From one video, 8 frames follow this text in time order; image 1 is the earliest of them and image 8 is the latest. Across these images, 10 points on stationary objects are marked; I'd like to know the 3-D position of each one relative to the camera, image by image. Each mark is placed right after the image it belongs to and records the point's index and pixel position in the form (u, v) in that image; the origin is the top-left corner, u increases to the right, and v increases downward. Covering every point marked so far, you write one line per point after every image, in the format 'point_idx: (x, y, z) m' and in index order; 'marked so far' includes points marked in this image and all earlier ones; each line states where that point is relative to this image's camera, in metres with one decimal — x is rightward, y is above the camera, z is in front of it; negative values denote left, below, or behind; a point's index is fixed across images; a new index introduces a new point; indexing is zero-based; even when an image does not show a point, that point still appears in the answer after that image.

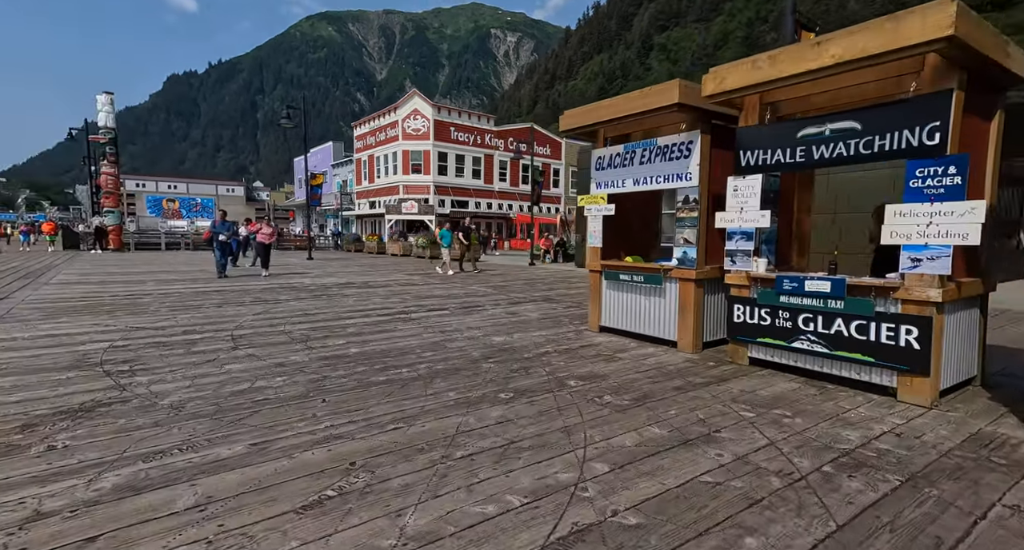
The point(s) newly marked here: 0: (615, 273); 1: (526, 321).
0: (+1.1, 0.0, +6.0) m
1: (+0.2, -0.6, +7.1) m
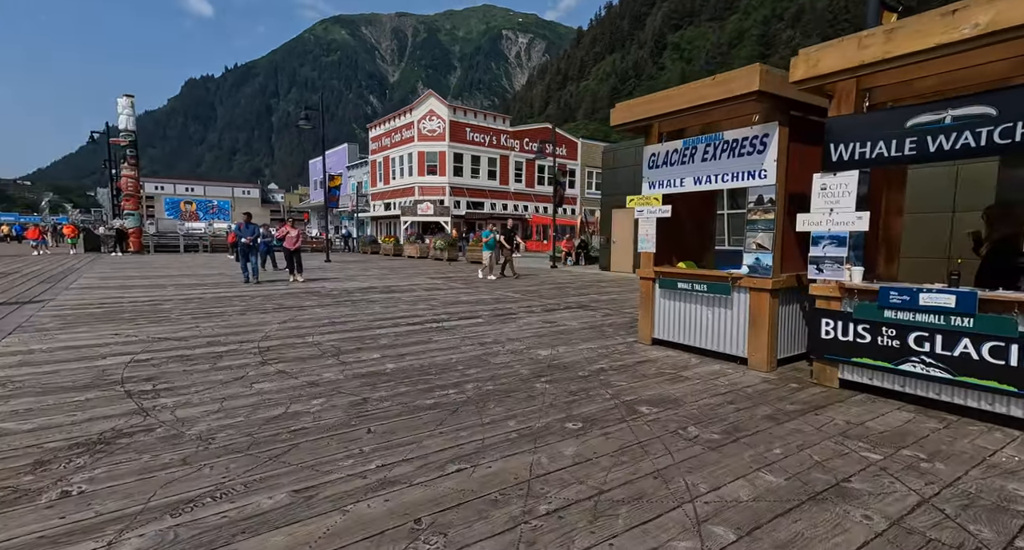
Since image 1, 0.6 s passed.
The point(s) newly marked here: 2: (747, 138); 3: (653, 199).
0: (+1.6, -0.1, +5.5) m
1: (+0.7, -0.7, +6.6) m
2: (+2.0, +1.2, +4.7) m
3: (+1.5, +0.8, +5.7) m
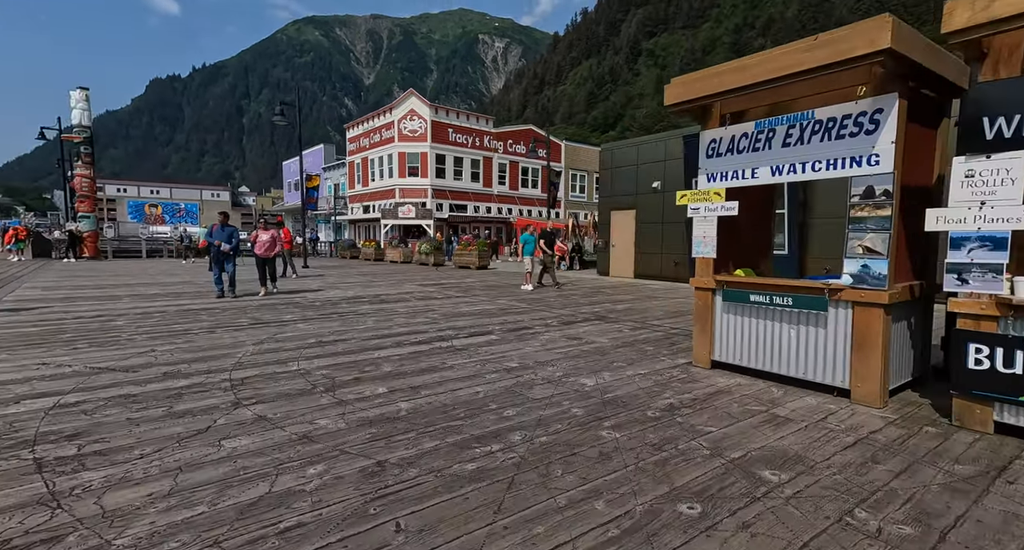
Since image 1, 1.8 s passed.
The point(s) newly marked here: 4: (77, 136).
0: (+1.9, -0.2, +4.5) m
1: (+0.9, -0.8, +5.6) m
2: (+2.3, +1.1, +3.8) m
3: (+1.7, +0.7, +4.8) m
4: (-14.9, +4.8, +18.8) m
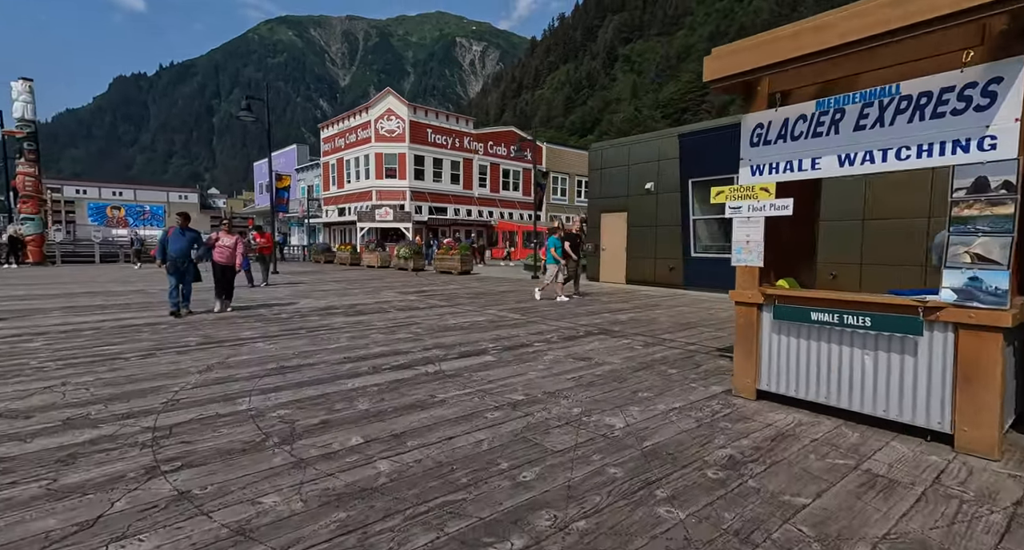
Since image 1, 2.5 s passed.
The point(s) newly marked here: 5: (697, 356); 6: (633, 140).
0: (+1.9, -0.2, +3.7) m
1: (+1.0, -0.9, +4.8) m
2: (+2.4, +1.0, +3.0) m
3: (+1.8, +0.6, +4.0) m
4: (-15.4, +4.5, +17.3) m
5: (+1.9, -0.8, +5.8) m
6: (+3.3, +3.7, +15.0) m
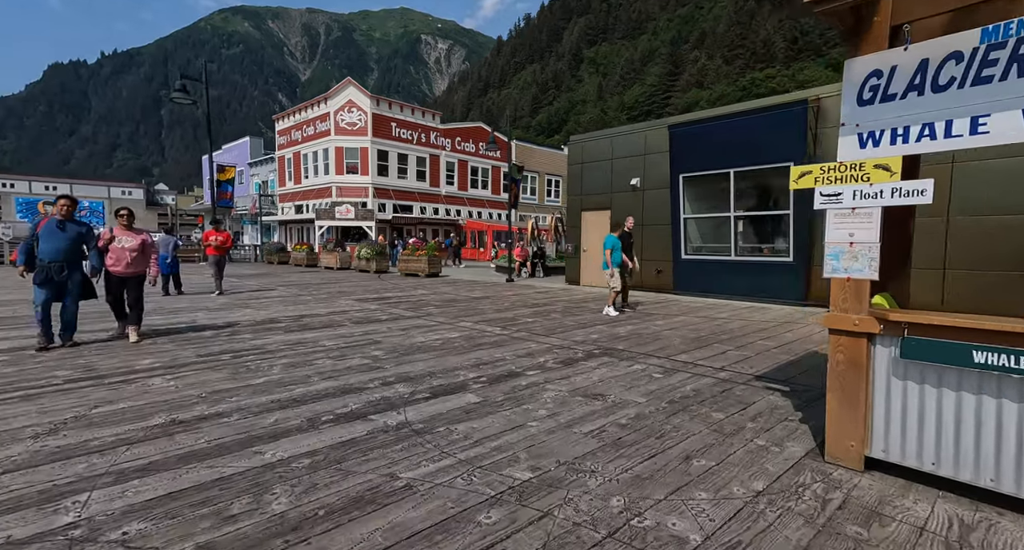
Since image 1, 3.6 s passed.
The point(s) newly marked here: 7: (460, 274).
0: (+2.0, -0.3, +2.5) m
1: (+0.9, -1.0, +3.4) m
2: (+2.5, +0.9, +1.8) m
3: (+1.8, +0.5, +2.7) m
4: (-16.2, +4.4, +15.0) m
5: (+1.8, -0.9, +4.5) m
6: (+2.7, +3.6, +13.8) m
7: (-1.8, 0.0, +19.1) m
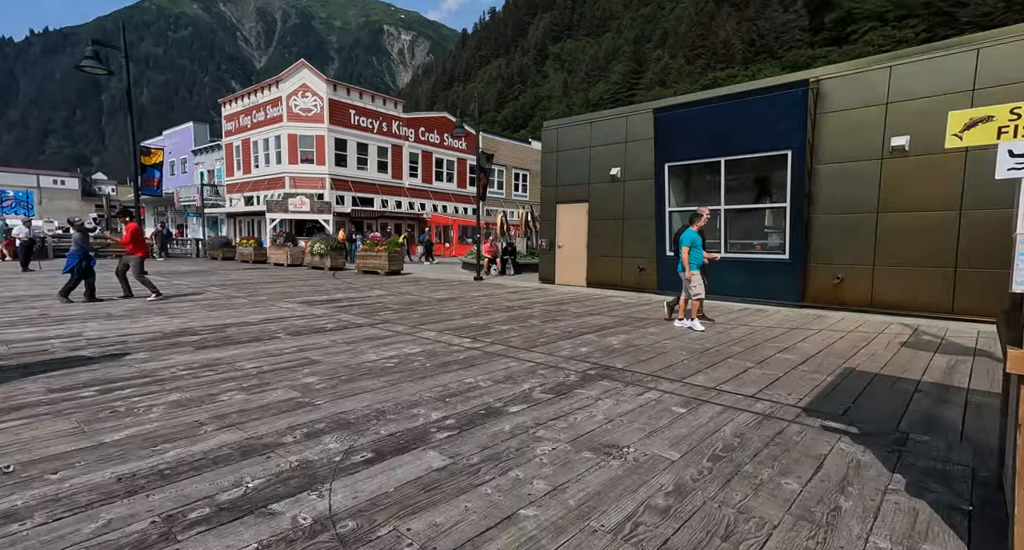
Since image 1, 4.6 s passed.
0: (+2.0, -0.4, +1.3) m
1: (+0.9, -1.0, +2.2) m
2: (+2.5, +0.9, +0.7) m
3: (+1.8, +0.5, +1.5) m
4: (-17.0, +4.5, +12.6) m
5: (+1.7, -1.0, +3.4) m
6: (+1.9, +3.6, +12.6) m
7: (-2.8, +0.1, +17.7) m
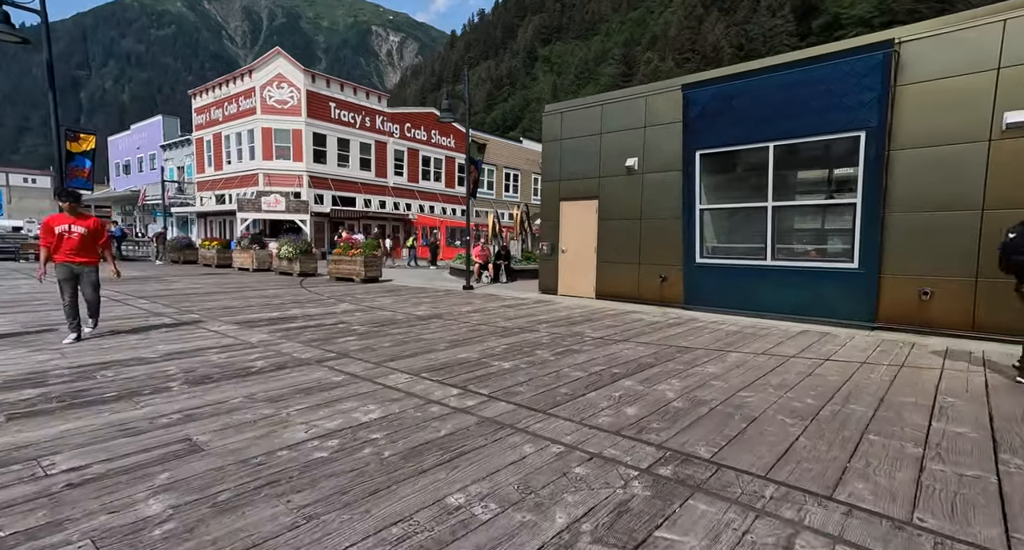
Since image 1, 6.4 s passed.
0: (+2.1, -0.5, -0.7) m
1: (+1.0, -1.1, +0.2) m
2: (+2.7, +0.7, -1.4) m
3: (+1.9, +0.3, -0.5) m
4: (-17.0, +4.3, +10.2) m
5: (+1.8, -1.1, +1.3) m
6: (+1.9, +3.4, +10.6) m
7: (-3.0, -0.1, +15.5) m
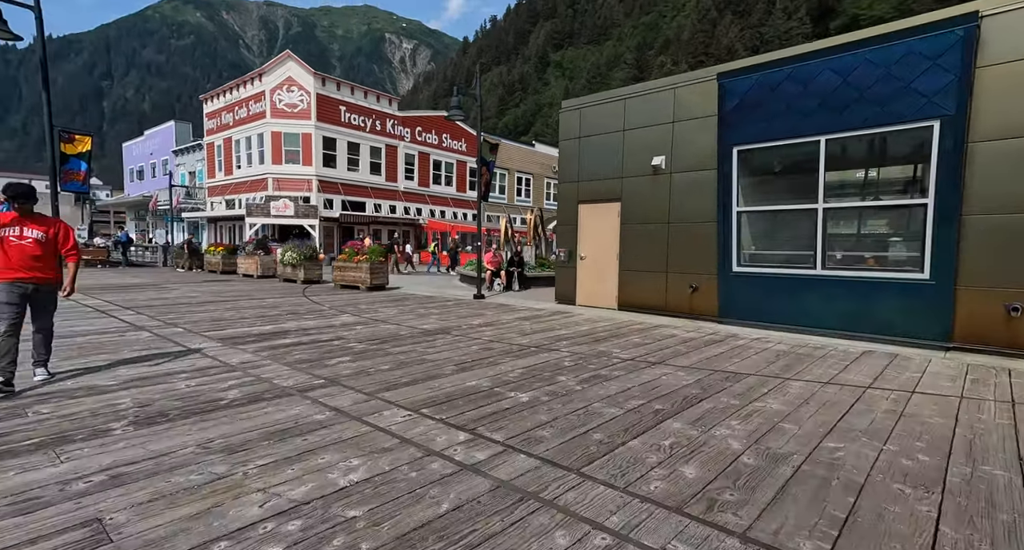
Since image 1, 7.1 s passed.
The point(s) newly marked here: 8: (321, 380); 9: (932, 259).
0: (+2.2, -0.6, -1.7) m
1: (+1.0, -1.2, -0.8) m
2: (+2.7, +0.7, -2.3) m
3: (+2.0, +0.3, -1.4) m
4: (-16.7, +4.2, +9.7) m
5: (+1.9, -1.2, +0.4) m
6: (+2.1, +3.3, +9.7) m
7: (-2.6, -0.3, +14.7) m
8: (-1.8, -0.9, +5.0) m
9: (+5.2, +0.2, +6.8) m
